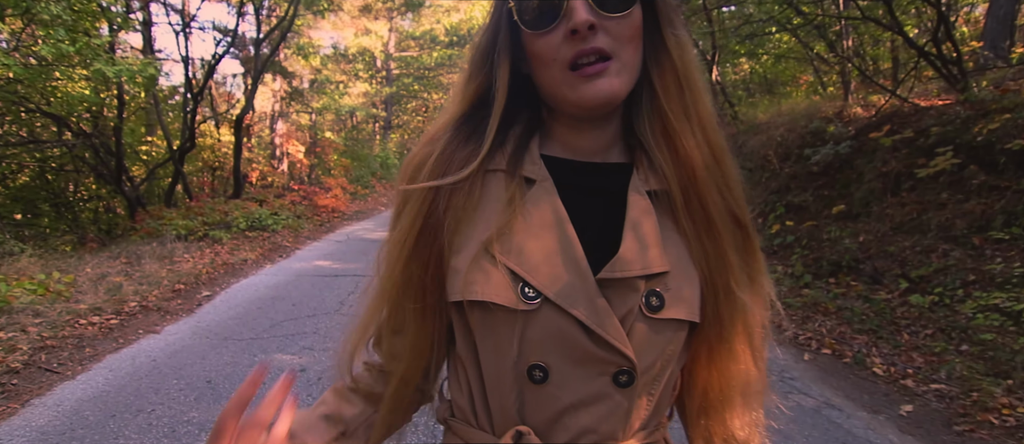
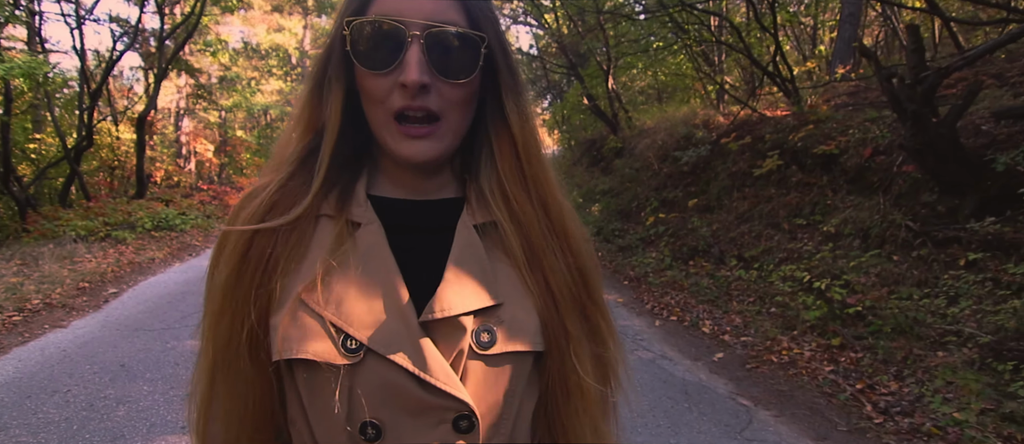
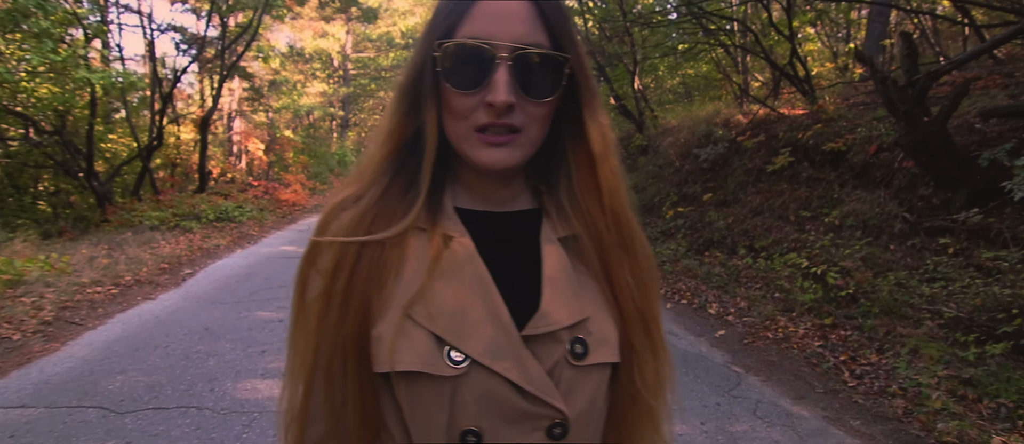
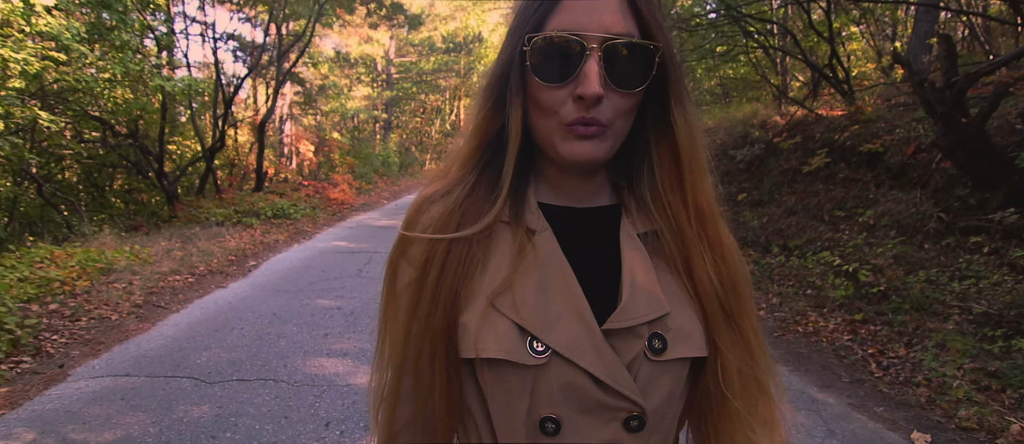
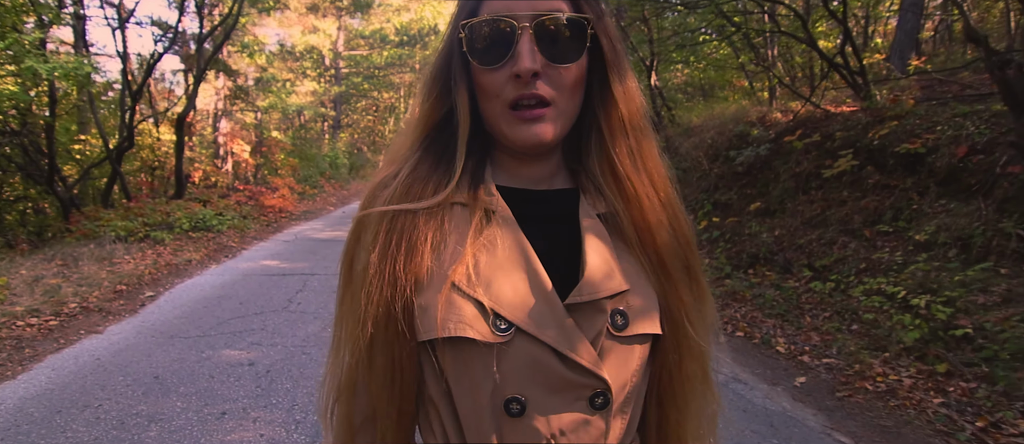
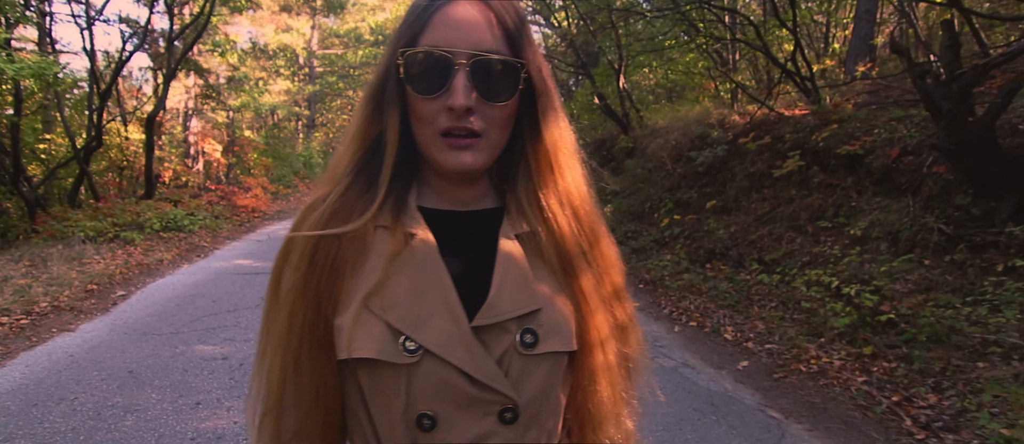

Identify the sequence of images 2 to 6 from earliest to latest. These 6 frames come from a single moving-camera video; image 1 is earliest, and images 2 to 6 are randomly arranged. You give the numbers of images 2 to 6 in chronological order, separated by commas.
5, 6, 2, 3, 4
